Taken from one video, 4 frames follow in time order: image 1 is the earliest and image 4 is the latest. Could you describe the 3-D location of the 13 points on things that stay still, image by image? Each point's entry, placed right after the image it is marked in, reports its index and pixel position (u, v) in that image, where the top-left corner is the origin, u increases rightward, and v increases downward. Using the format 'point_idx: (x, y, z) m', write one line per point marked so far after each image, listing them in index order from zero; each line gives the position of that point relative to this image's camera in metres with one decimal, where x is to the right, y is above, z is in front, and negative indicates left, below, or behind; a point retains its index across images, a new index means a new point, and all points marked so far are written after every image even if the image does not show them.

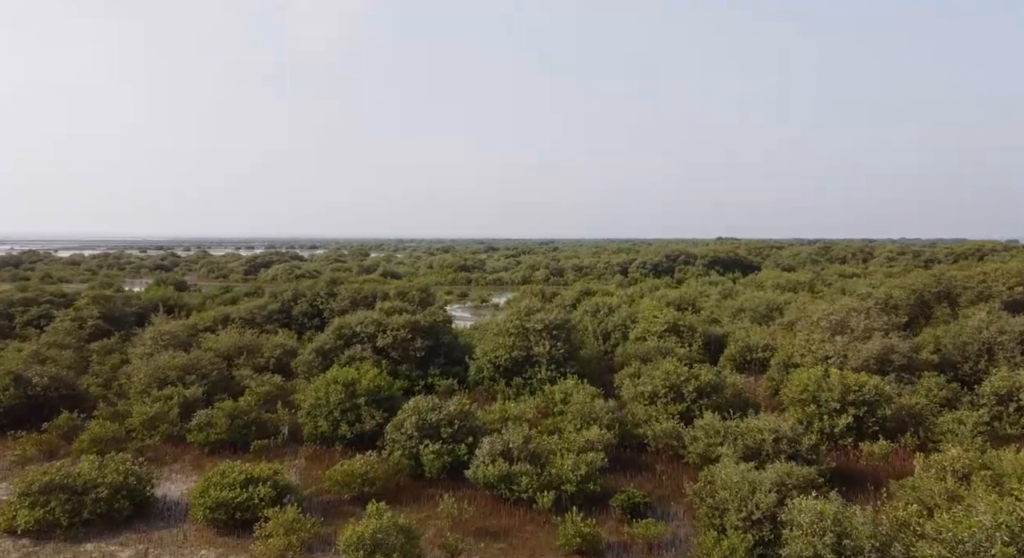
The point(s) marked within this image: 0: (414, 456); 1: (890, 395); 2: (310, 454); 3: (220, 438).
0: (-2.0, -3.7, +14.9) m
1: (+8.3, -2.5, +15.8) m
2: (-4.4, -3.8, +15.8) m
3: (-6.3, -3.5, +15.6) m
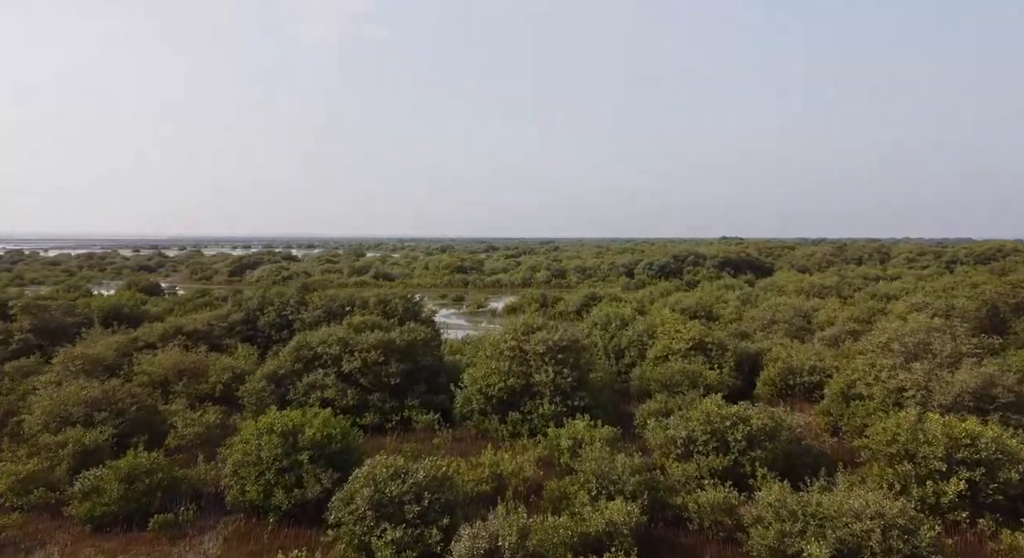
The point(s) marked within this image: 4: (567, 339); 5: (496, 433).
0: (-2.2, -4.0, +10.8) m
1: (+8.2, -2.8, +11.8) m
2: (-4.5, -4.1, +11.8) m
3: (-6.4, -3.7, +11.6) m
4: (+1.4, -1.5, +17.9) m
5: (-0.4, -3.6, +16.9) m
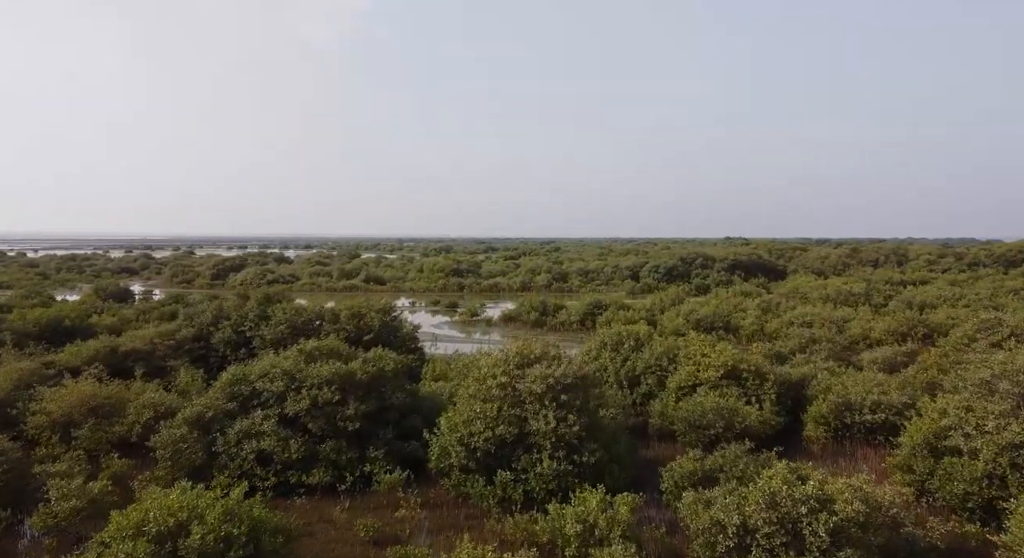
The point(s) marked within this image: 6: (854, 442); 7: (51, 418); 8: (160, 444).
0: (-2.3, -4.3, +6.9) m
1: (+8.0, -3.1, +7.9) m
2: (-4.7, -4.4, +7.9) m
3: (-6.6, -4.0, +7.7) m
4: (+1.2, -1.8, +14.0) m
5: (-0.6, -3.9, +13.0) m
6: (+7.7, -3.7, +16.3) m
7: (-9.6, -2.9, +15.0) m
8: (-6.6, -3.1, +13.7) m
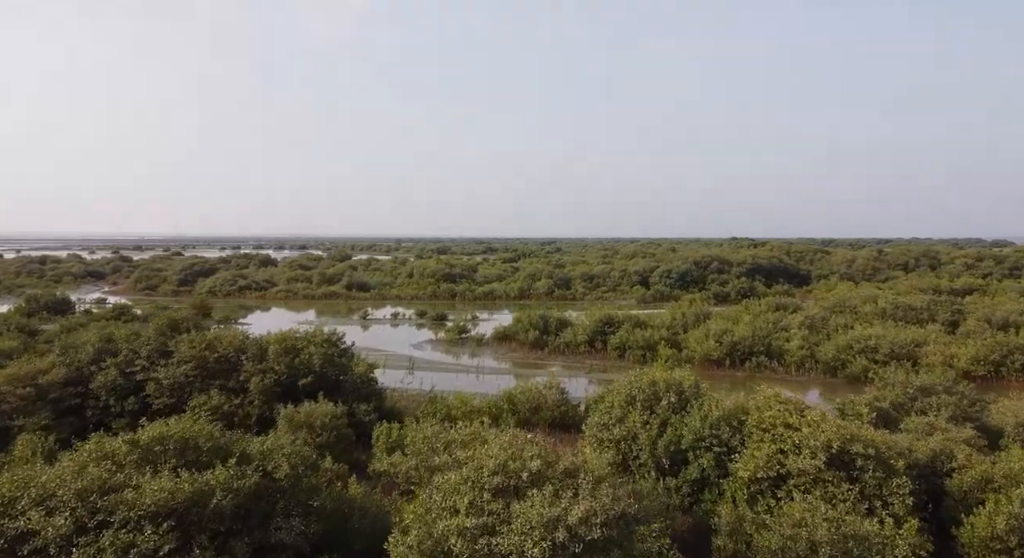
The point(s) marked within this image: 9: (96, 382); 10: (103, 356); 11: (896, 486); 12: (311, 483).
0: (-2.6, -4.8, +0.5) m
1: (+7.7, -3.7, +1.4) m
2: (-5.0, -4.9, +1.4) m
3: (-6.9, -4.6, +1.3) m
4: (+0.9, -2.4, +7.5) m
5: (-0.8, -4.5, +6.5) m
6: (+7.4, -4.2, +9.8) m
7: (-9.8, -3.4, +8.6) m
8: (-6.9, -3.7, +7.2) m
9: (-9.8, -2.4, +17.0) m
10: (-10.0, -1.8, +17.7) m
11: (+6.0, -3.2, +11.2) m
12: (-2.8, -2.7, +9.4) m
